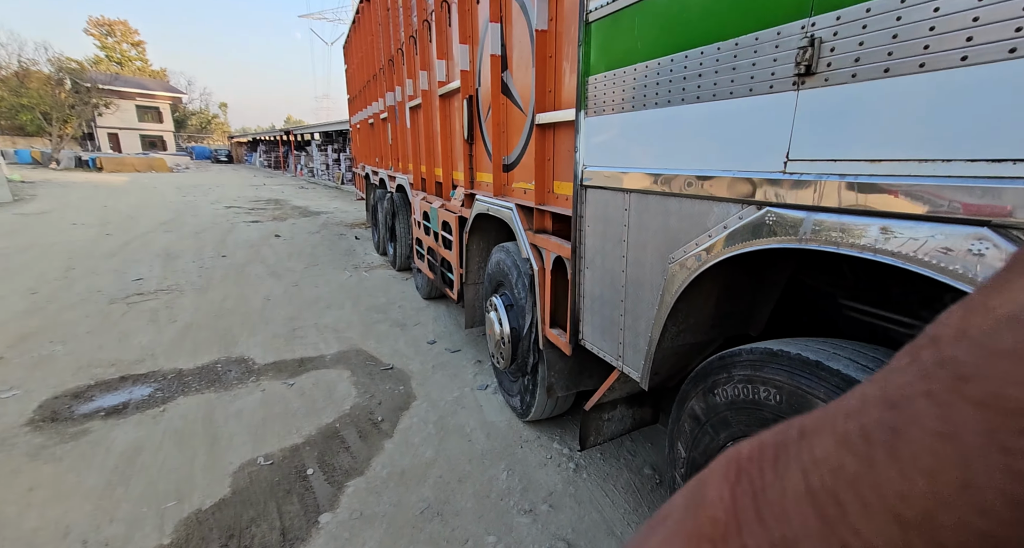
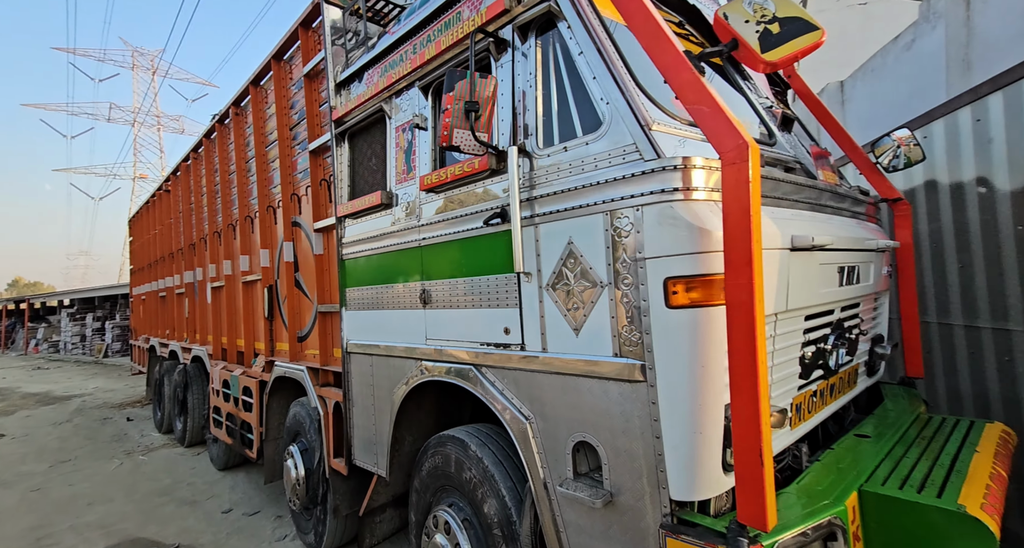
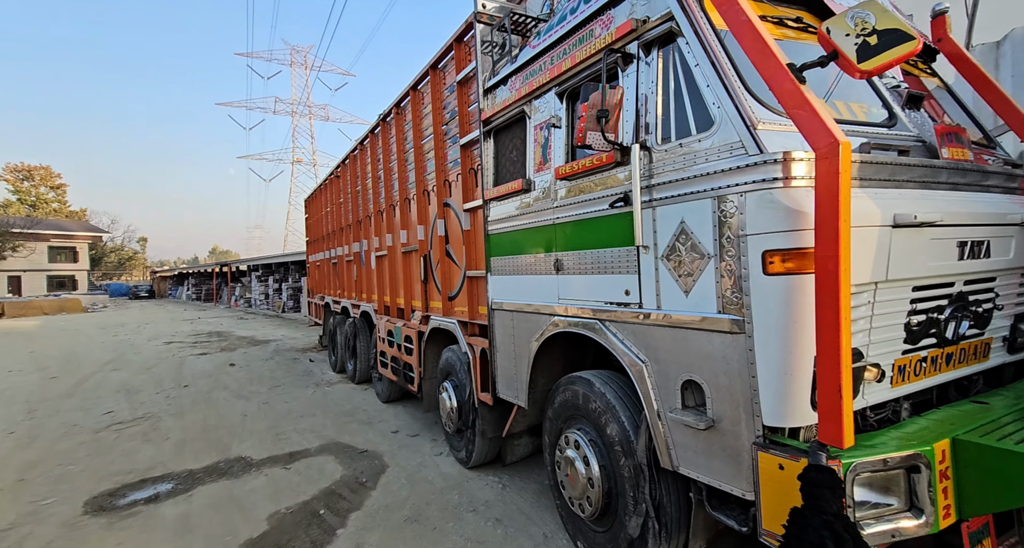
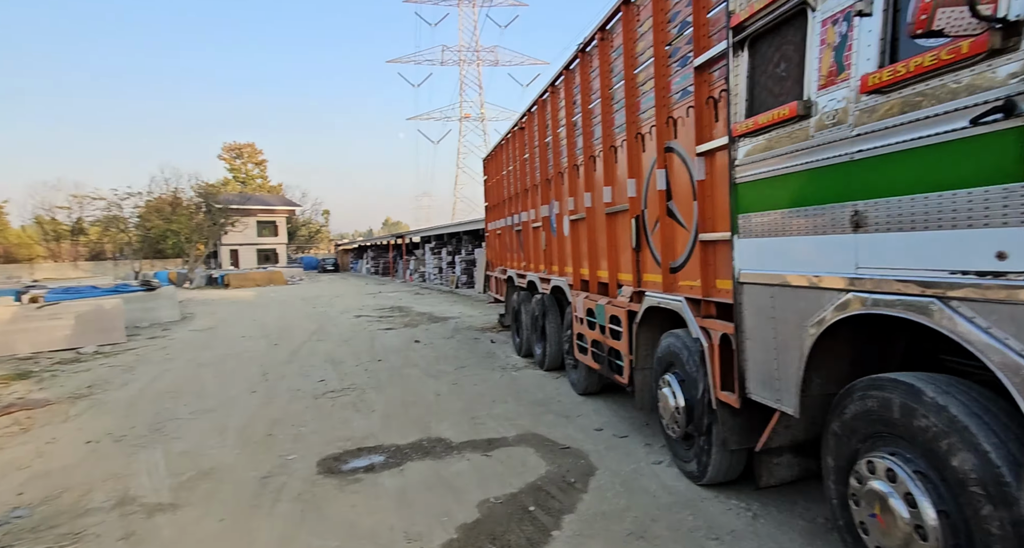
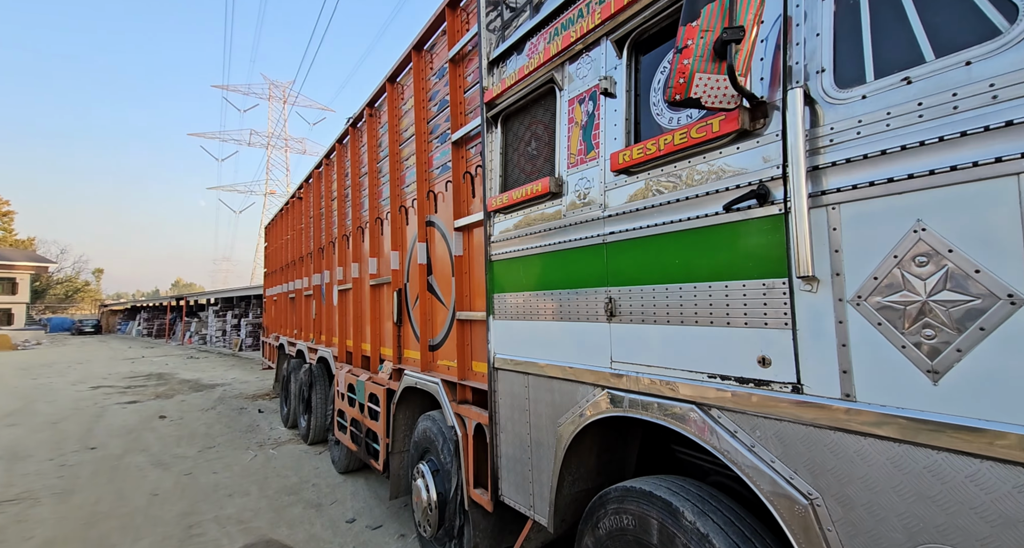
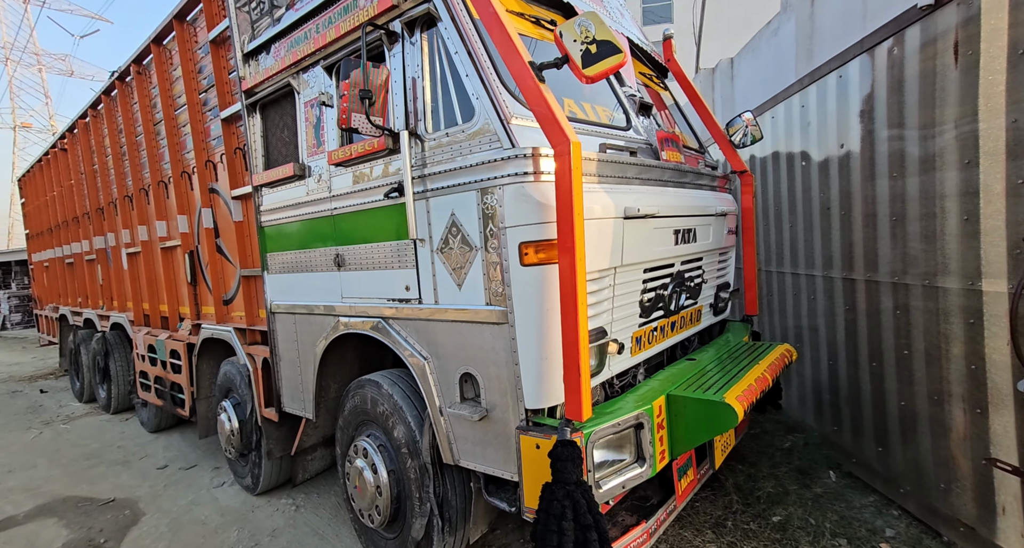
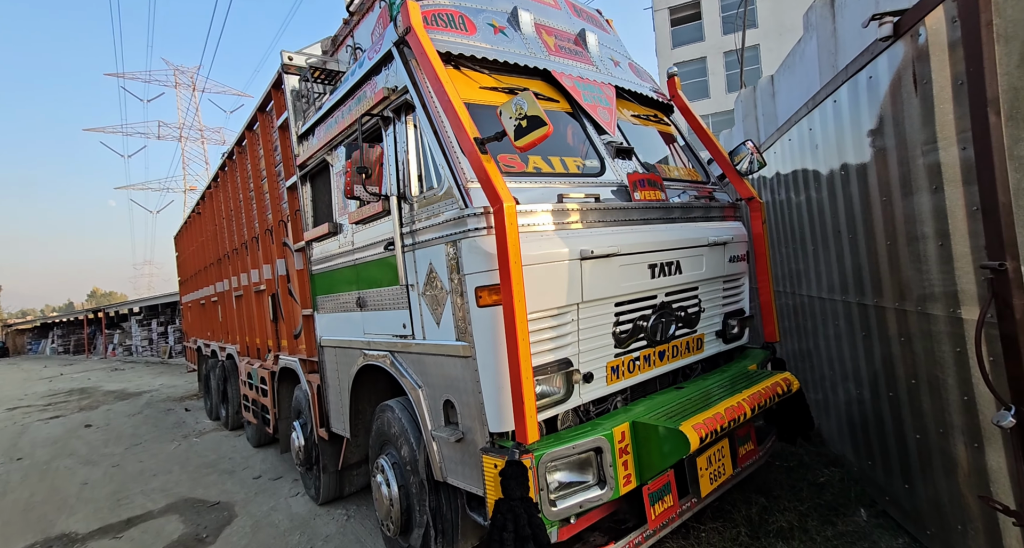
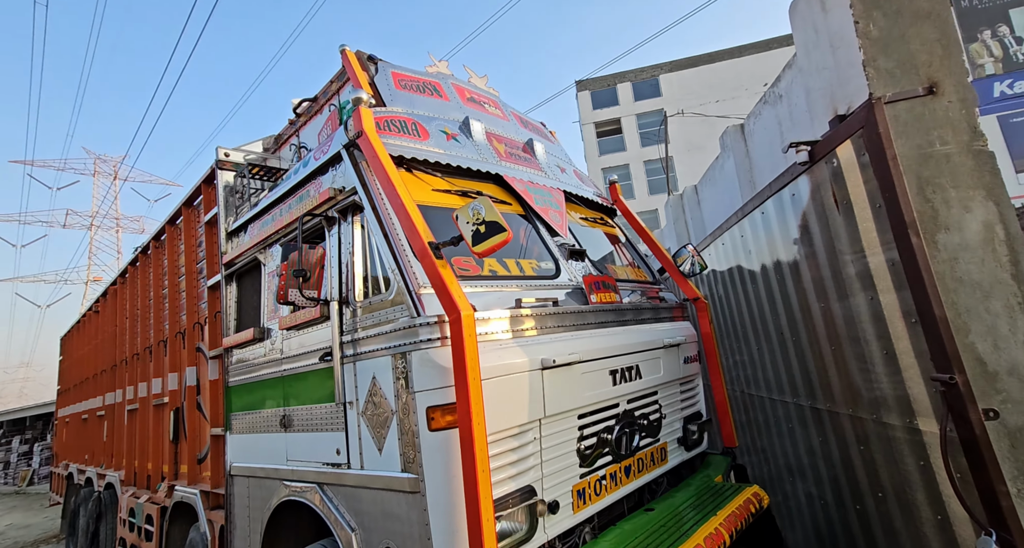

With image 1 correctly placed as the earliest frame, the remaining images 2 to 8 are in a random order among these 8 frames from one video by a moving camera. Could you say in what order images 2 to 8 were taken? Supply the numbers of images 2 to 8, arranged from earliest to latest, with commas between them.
5, 2, 6, 8, 7, 3, 4
